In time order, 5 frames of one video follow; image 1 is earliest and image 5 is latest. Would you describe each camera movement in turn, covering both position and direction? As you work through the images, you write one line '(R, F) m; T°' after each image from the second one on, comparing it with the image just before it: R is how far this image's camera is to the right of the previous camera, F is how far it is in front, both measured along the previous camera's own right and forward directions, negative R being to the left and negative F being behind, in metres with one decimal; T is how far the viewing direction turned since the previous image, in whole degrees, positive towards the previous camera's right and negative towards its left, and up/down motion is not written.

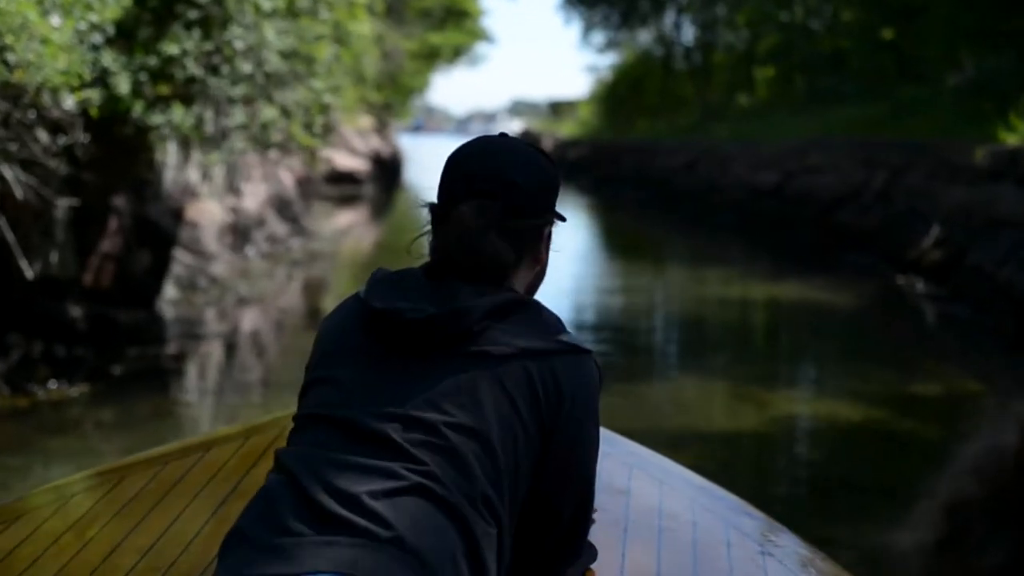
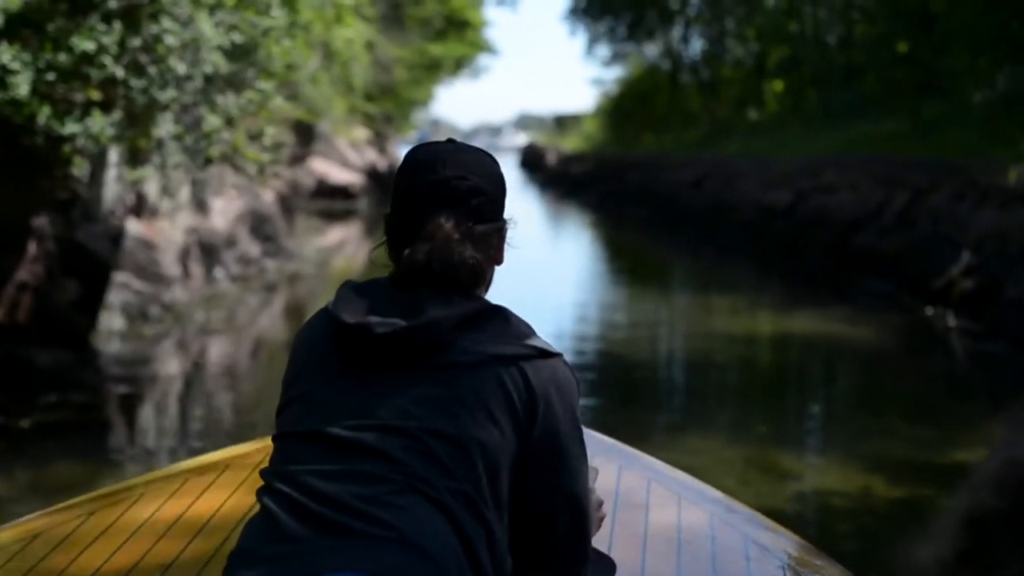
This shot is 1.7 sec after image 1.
(+0.1, +0.8) m; 0°
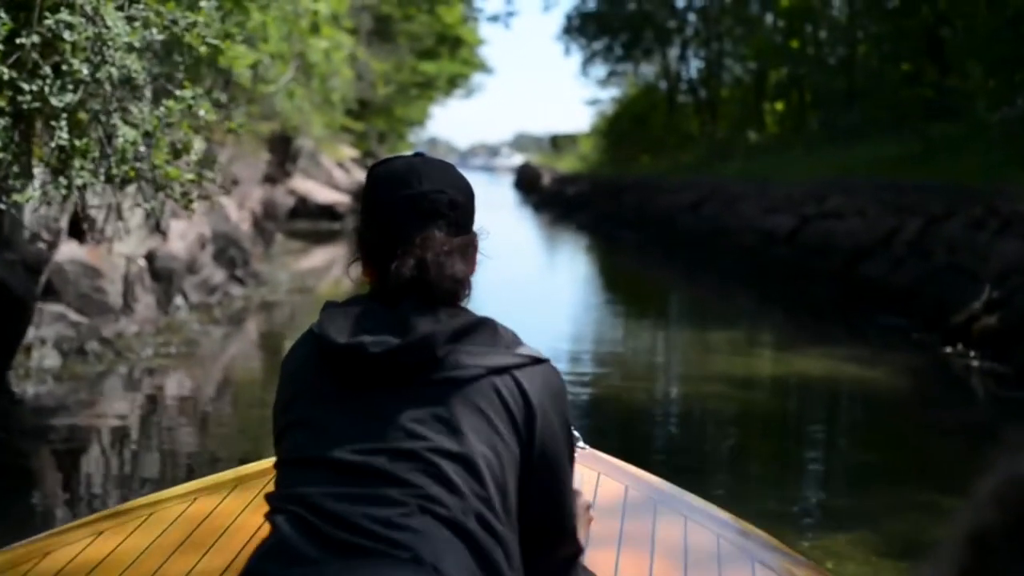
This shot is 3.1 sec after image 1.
(+0.1, +0.7) m; 0°
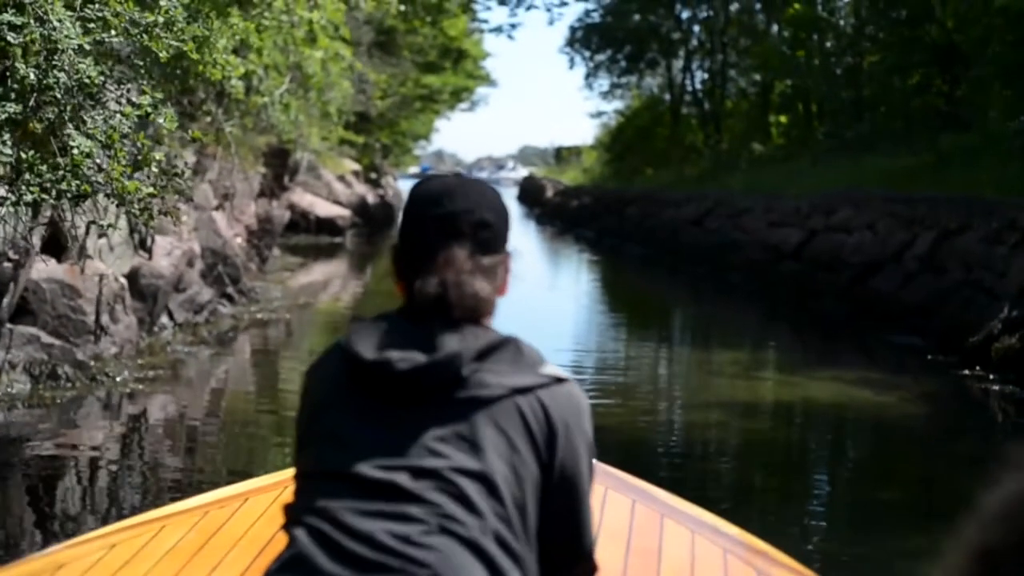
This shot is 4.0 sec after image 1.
(0.0, +0.3) m; 0°
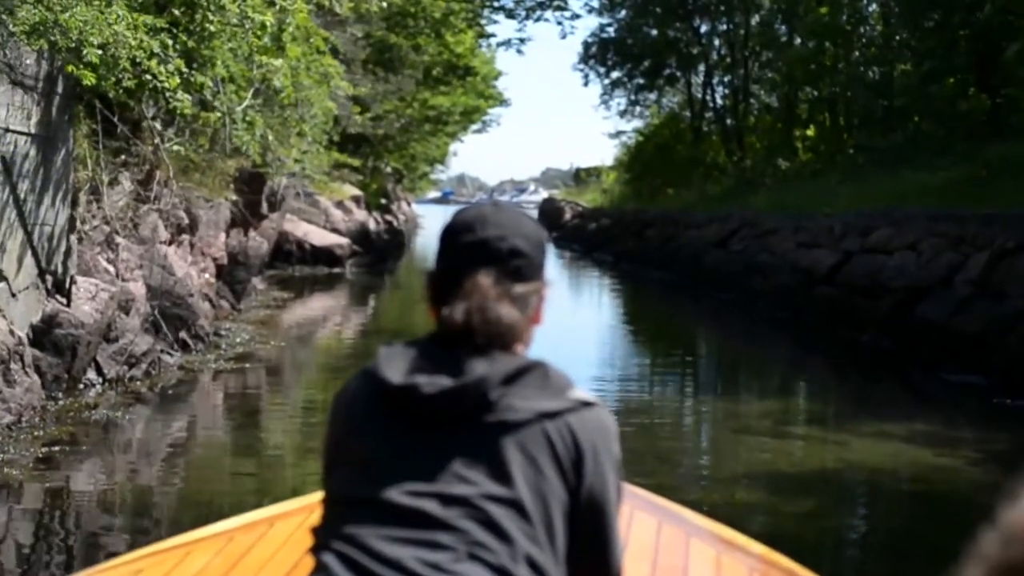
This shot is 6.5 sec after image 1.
(+0.2, +1.3) m; -1°
